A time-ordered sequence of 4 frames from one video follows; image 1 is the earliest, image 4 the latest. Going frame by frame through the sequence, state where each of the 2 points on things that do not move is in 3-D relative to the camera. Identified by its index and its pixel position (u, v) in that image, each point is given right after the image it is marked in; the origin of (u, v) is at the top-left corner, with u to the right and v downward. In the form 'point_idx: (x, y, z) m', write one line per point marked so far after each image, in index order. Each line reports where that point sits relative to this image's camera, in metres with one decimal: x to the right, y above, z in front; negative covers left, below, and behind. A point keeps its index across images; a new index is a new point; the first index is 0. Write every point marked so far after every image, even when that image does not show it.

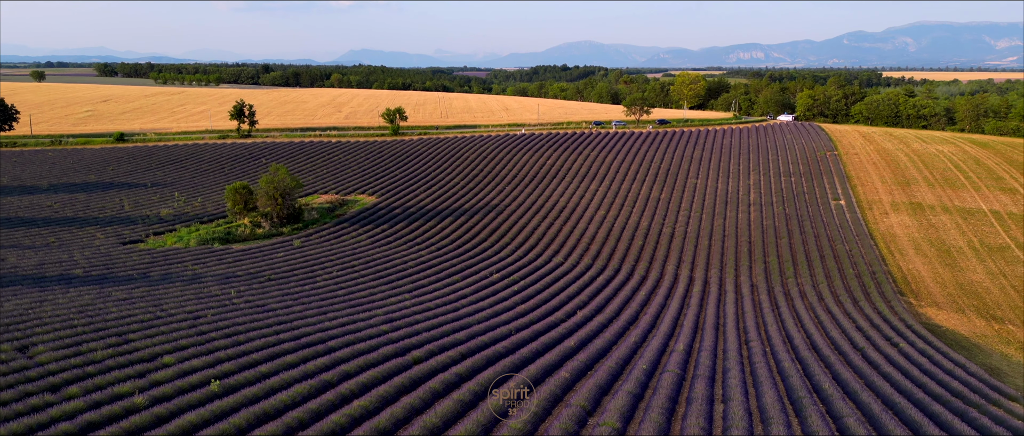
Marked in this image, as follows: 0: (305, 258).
0: (-7.6, -1.5, +18.9) m
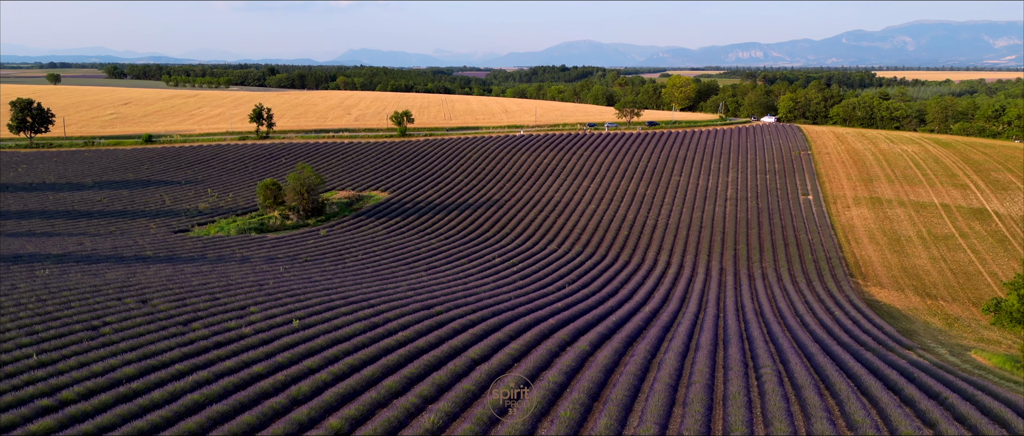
0: (-7.6, -1.1, +21.9) m
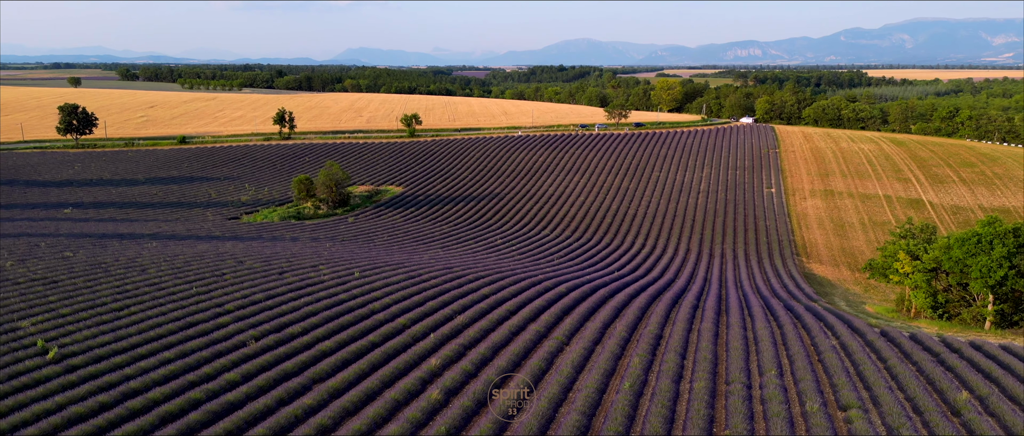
0: (-7.6, -0.5, +26.2) m
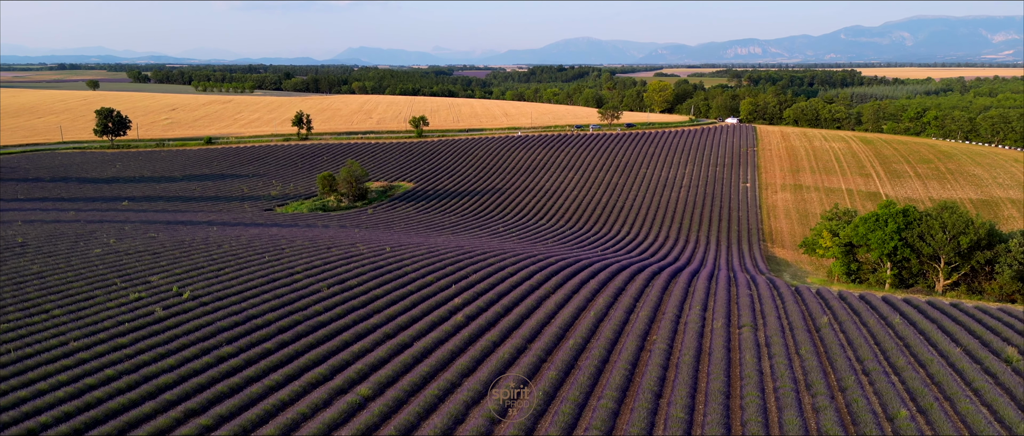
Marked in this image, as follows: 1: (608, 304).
0: (-7.6, 0.0, +30.1) m
1: (+2.5, -2.3, +13.7) m
